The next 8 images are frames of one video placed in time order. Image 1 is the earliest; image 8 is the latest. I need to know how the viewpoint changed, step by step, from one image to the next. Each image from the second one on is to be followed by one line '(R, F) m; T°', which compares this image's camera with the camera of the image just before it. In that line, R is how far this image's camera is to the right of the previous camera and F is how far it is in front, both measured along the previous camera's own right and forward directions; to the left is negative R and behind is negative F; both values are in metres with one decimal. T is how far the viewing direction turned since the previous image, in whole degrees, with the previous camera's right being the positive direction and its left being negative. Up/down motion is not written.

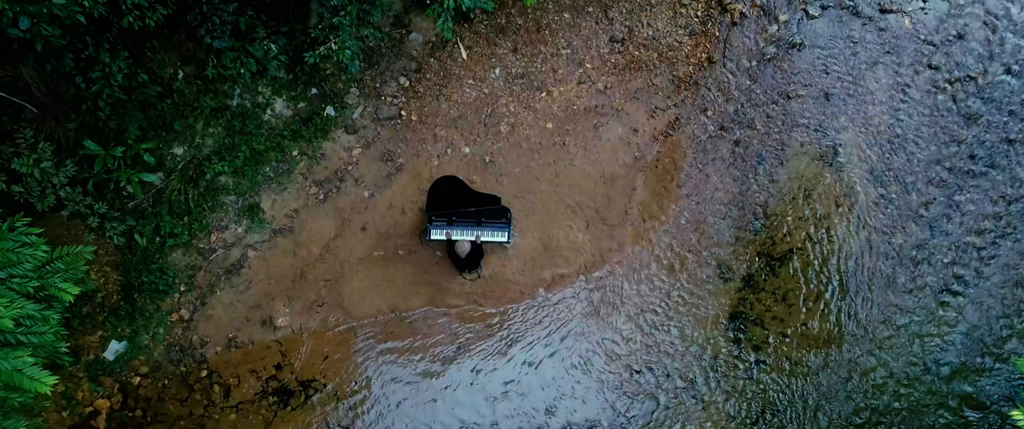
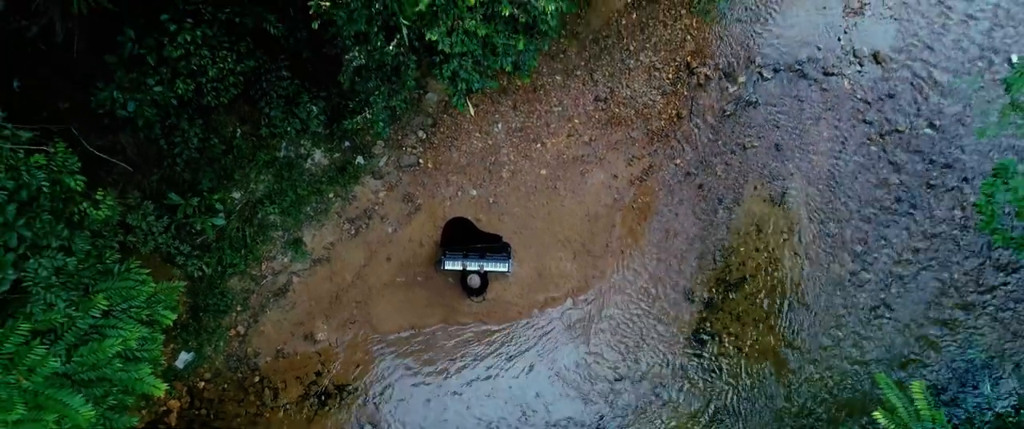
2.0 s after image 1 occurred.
(0.0, -1.0) m; 0°
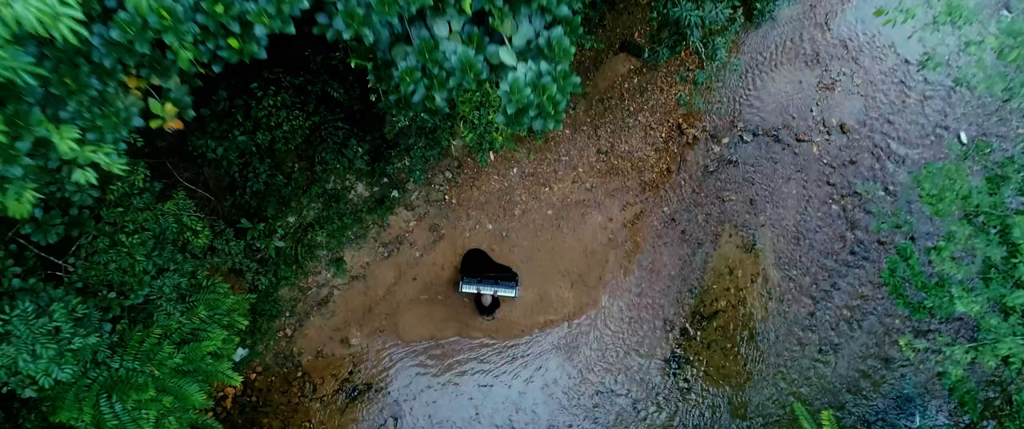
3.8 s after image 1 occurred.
(0.0, -1.1) m; -1°
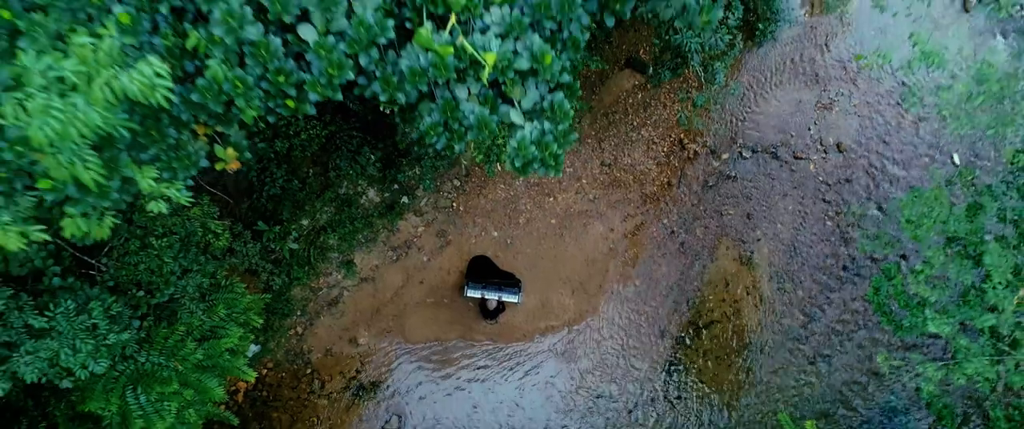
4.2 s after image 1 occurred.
(0.0, -0.3) m; 0°
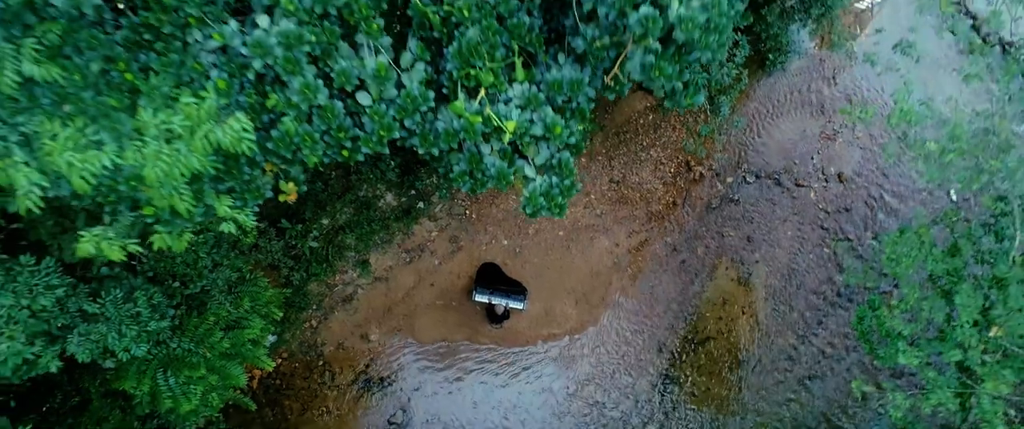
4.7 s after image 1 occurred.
(0.0, -0.3) m; -1°
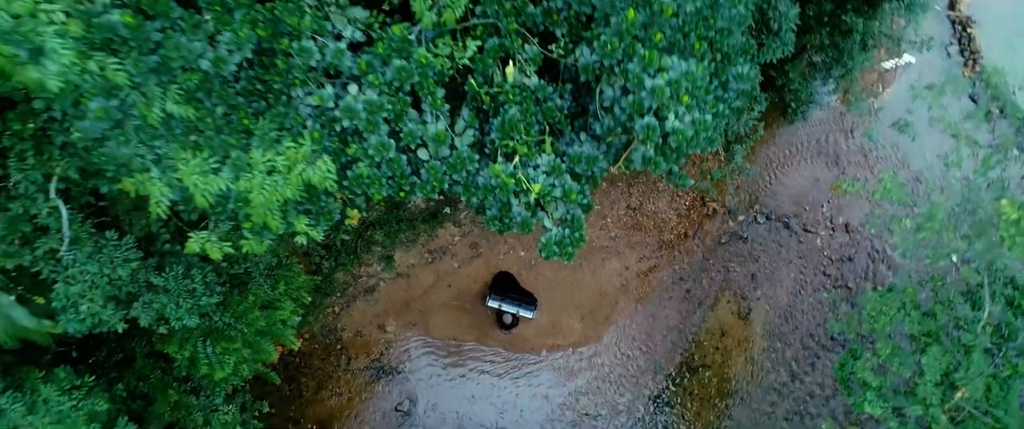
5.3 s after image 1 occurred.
(0.0, -0.5) m; -2°
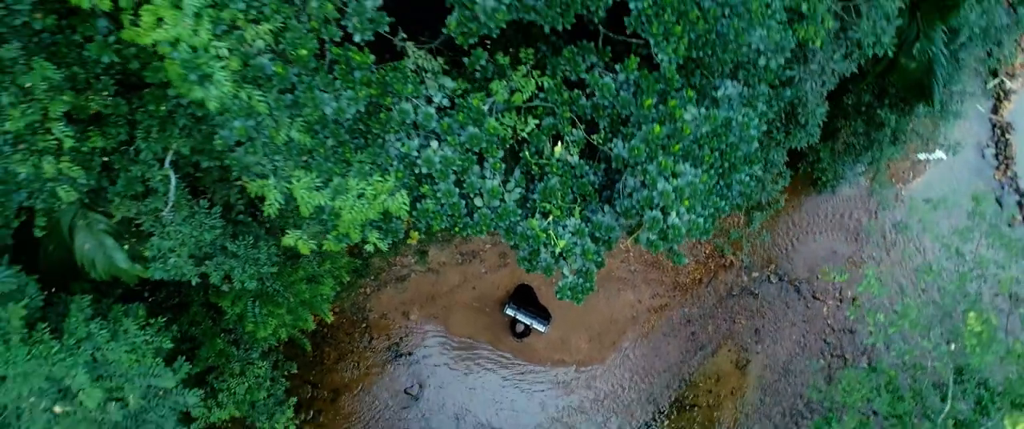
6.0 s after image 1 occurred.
(0.0, -0.6) m; -3°
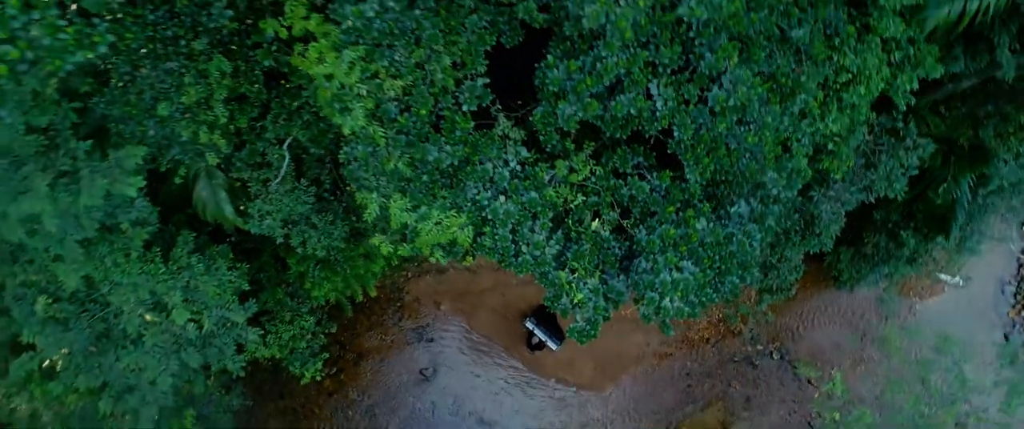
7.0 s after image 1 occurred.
(0.0, -0.8) m; -3°
